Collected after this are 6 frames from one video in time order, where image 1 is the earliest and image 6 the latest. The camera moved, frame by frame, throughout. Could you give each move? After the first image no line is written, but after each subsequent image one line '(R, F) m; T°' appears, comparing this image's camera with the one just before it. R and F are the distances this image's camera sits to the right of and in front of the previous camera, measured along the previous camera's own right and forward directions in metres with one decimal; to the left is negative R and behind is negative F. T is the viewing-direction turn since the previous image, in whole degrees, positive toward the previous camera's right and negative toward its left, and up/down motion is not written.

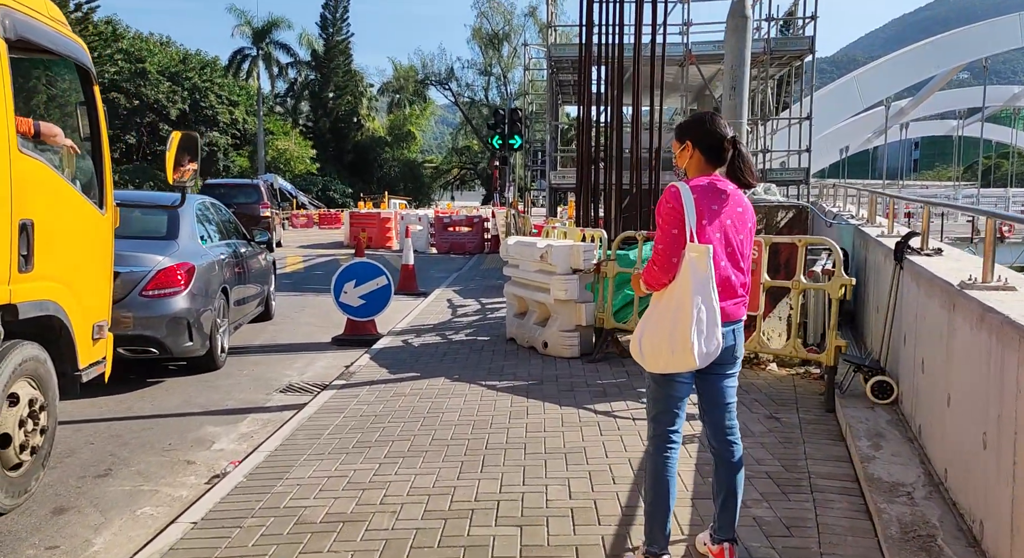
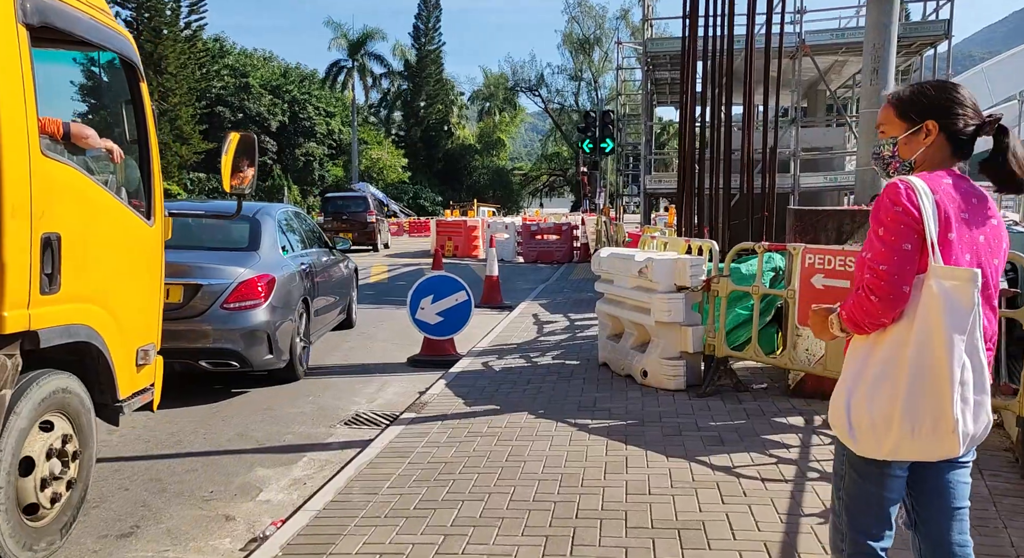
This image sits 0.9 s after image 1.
(0.0, +1.1) m; -5°
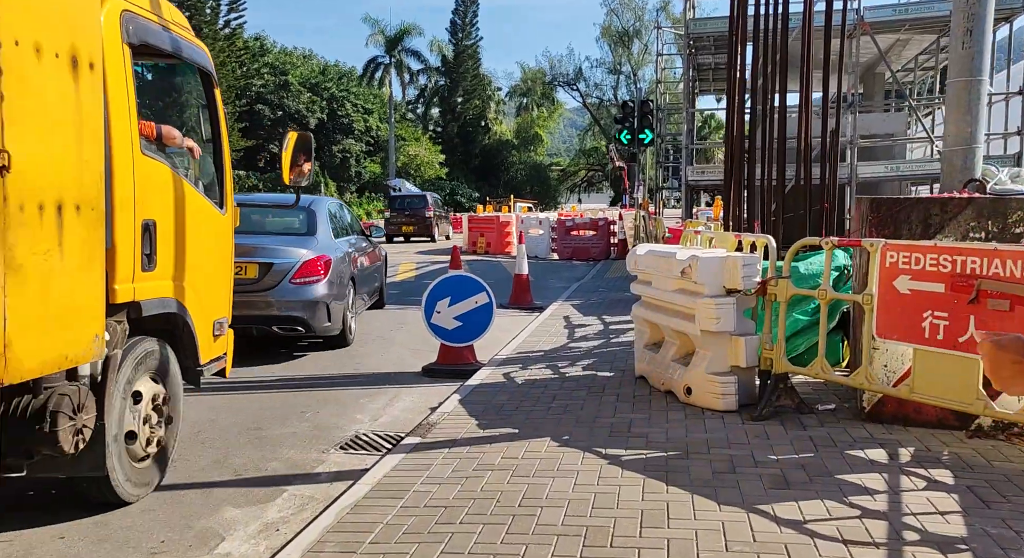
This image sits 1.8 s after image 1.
(+0.1, +1.1) m; -2°
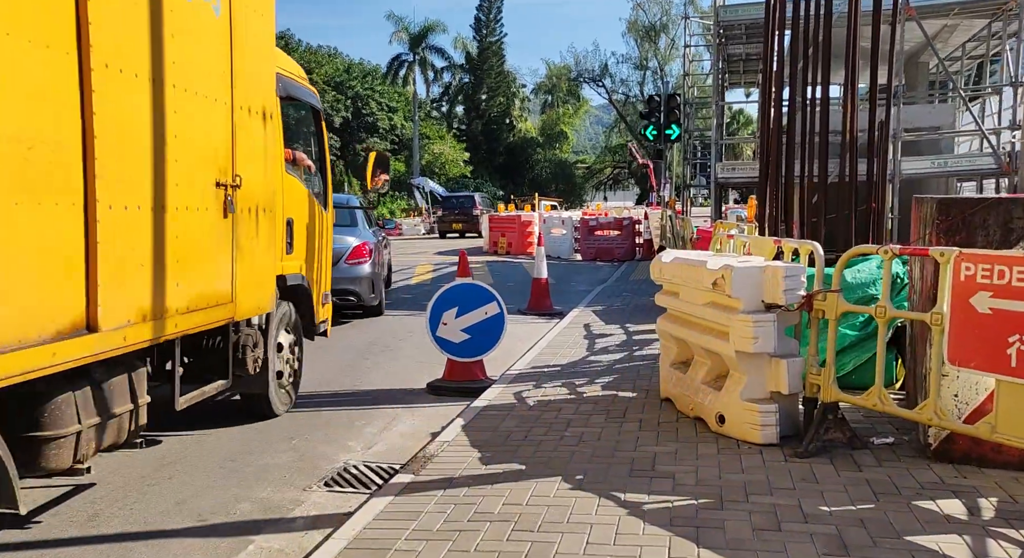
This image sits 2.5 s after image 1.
(+0.1, +0.8) m; -2°
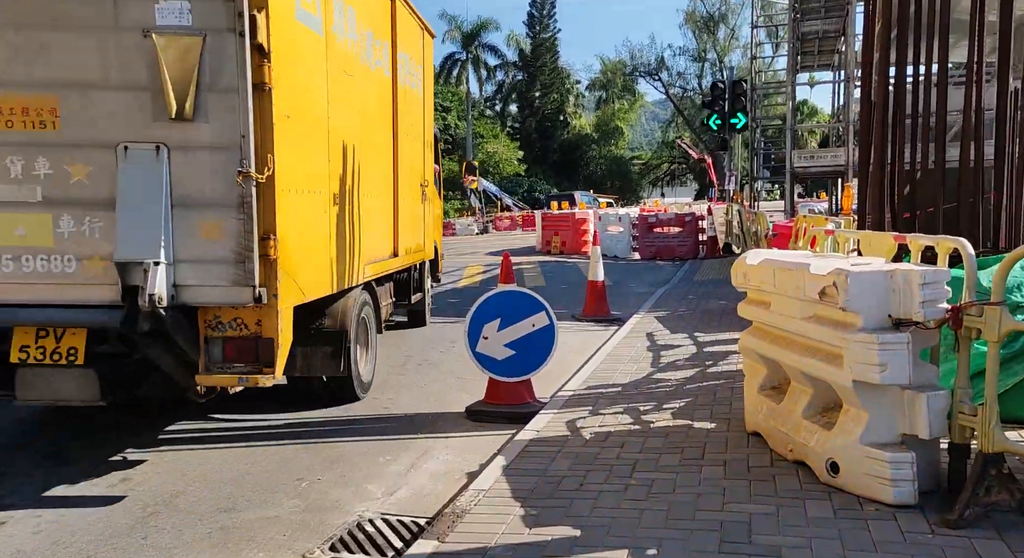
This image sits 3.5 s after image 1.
(0.0, +1.2) m; -3°
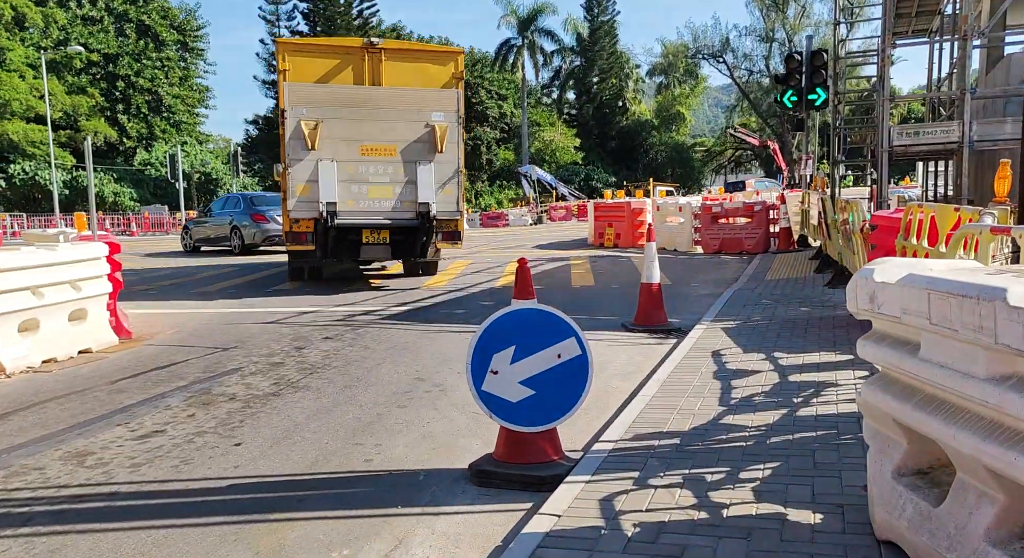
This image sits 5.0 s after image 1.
(+0.2, +1.9) m; -4°
